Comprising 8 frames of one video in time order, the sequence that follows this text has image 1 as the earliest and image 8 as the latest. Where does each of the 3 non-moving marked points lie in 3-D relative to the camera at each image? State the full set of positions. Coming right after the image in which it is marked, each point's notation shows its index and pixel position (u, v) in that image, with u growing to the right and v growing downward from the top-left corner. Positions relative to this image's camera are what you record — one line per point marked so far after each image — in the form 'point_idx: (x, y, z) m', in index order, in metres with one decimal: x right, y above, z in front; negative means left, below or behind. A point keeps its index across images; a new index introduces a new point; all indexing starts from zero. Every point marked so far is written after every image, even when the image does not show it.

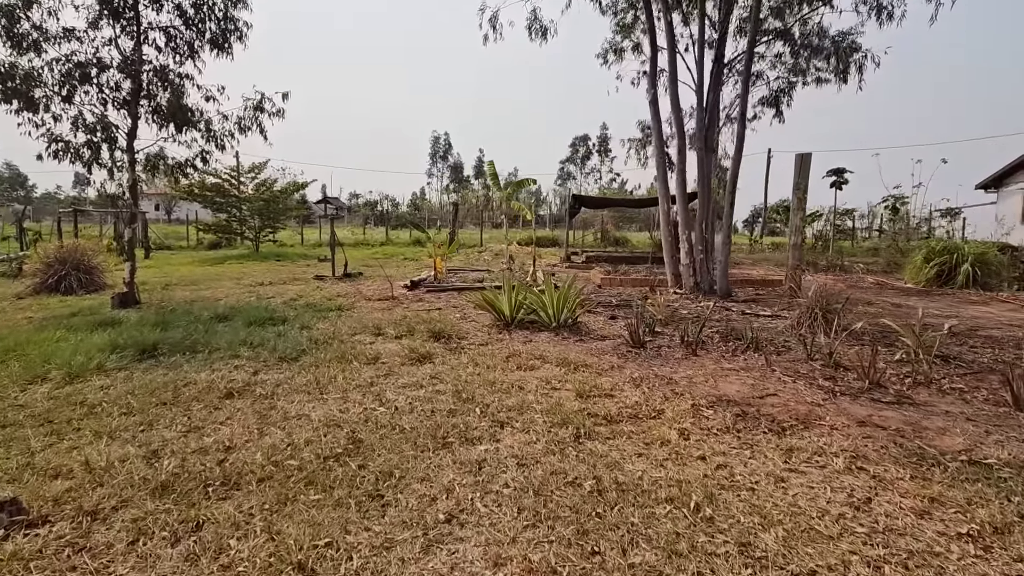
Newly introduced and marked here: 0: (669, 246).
0: (+2.6, +0.7, +8.5) m
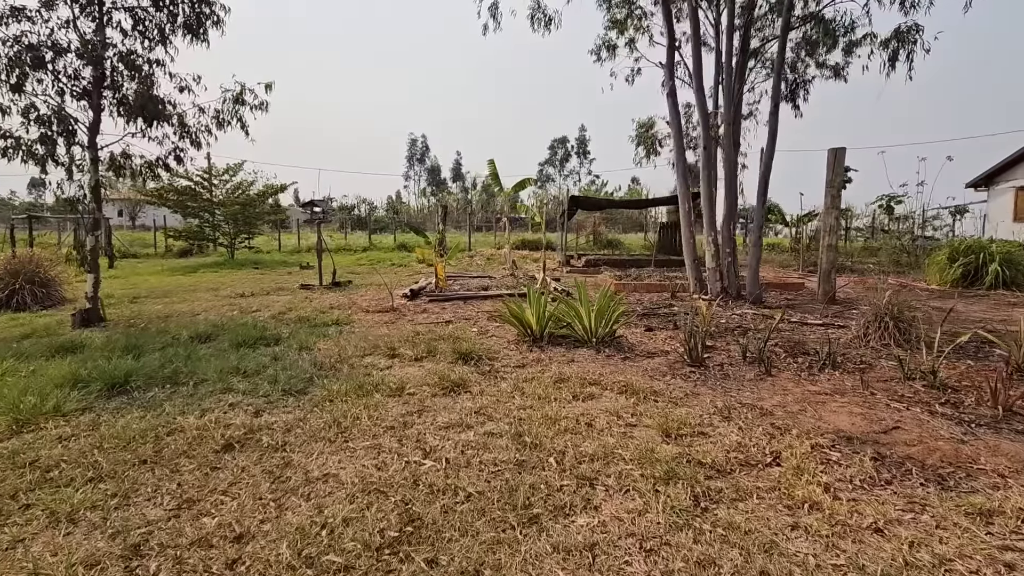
0: (+2.7, +0.6, +8.0) m
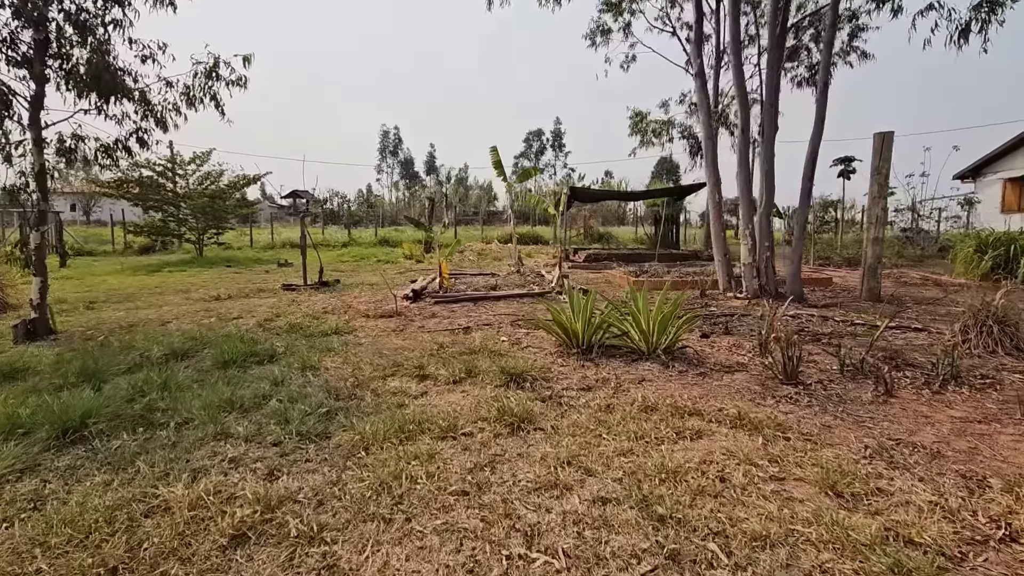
0: (+2.9, +0.7, +7.3) m
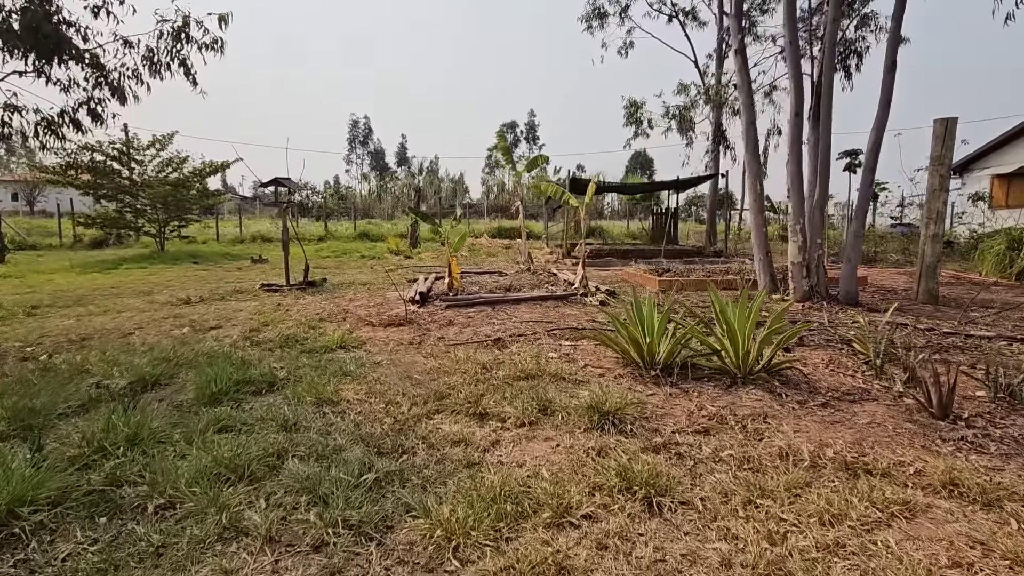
0: (+3.2, +0.7, +6.6) m
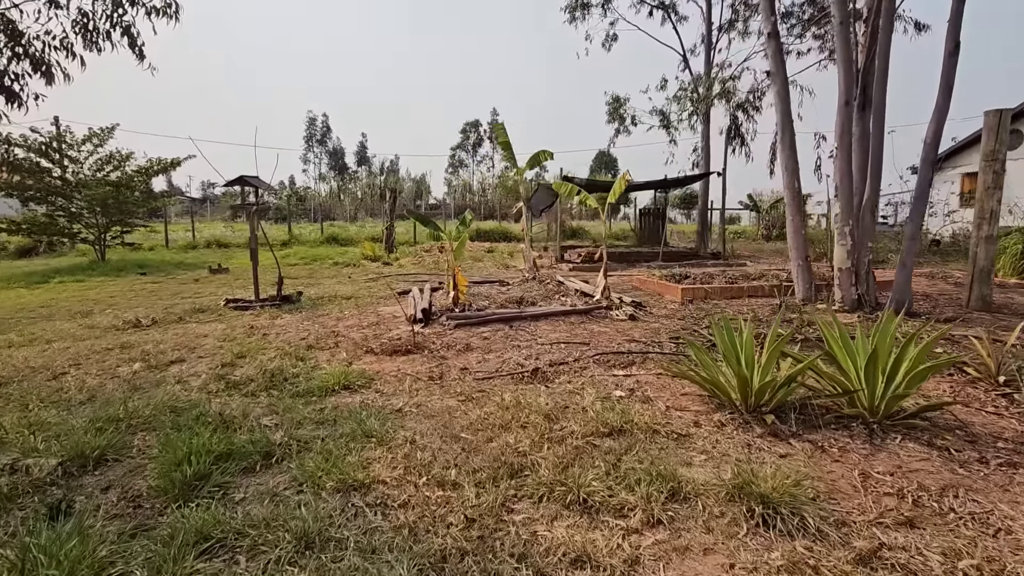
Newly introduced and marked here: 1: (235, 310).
0: (+3.3, +0.6, +6.0) m
1: (-3.4, -0.3, +6.3) m
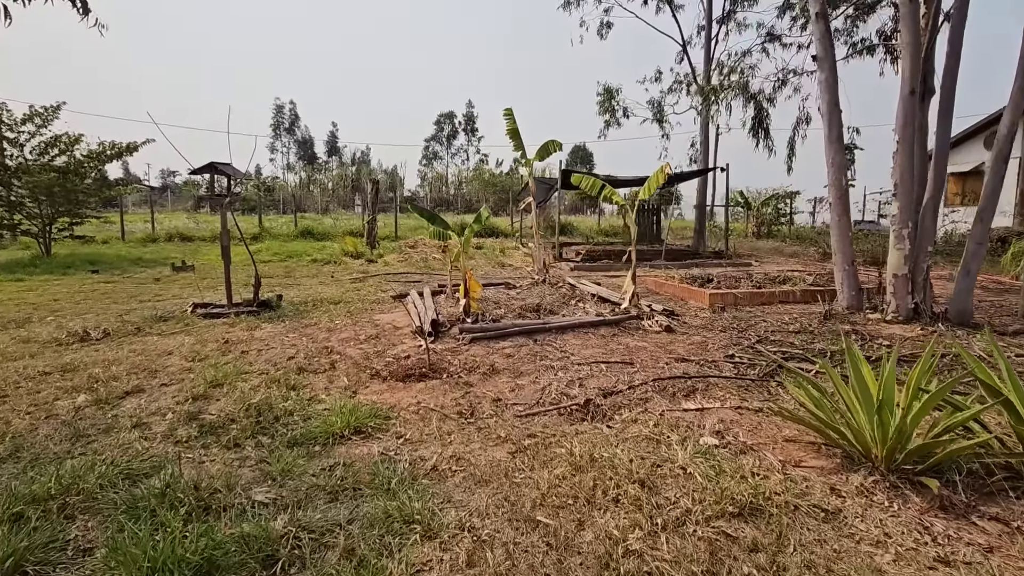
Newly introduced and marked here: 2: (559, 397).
0: (+3.5, +0.5, +5.5) m
1: (-3.2, -0.3, +5.4) m
2: (+0.3, -0.7, +3.4) m
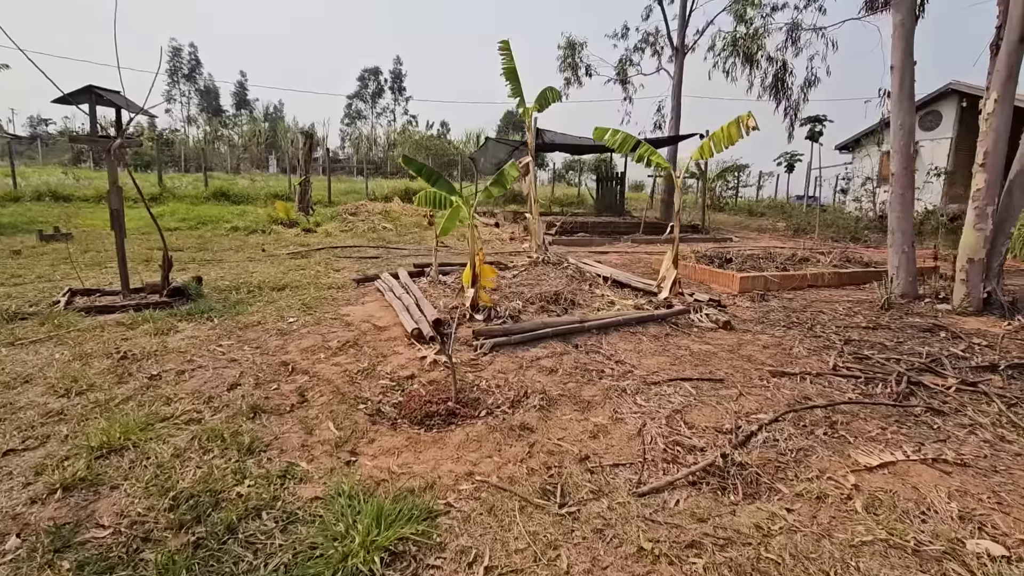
0: (+3.6, +0.6, +4.7) m
1: (-3.1, -0.2, +3.7) m
2: (+0.7, -0.7, +2.3) m
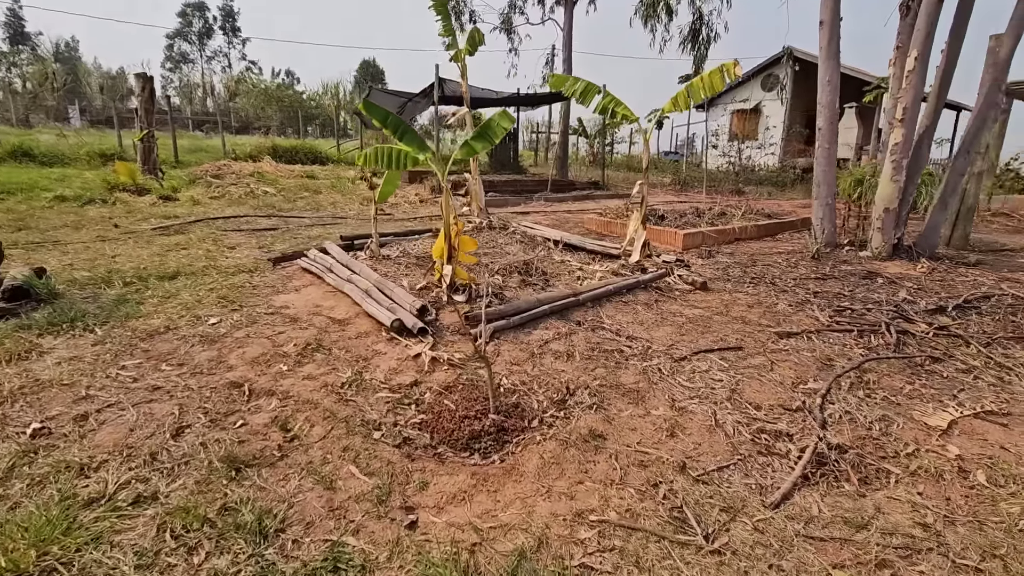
0: (+3.1, +1.1, +5.0) m
1: (-3.1, -0.2, +2.5) m
2: (+1.0, -0.6, +2.0) m
